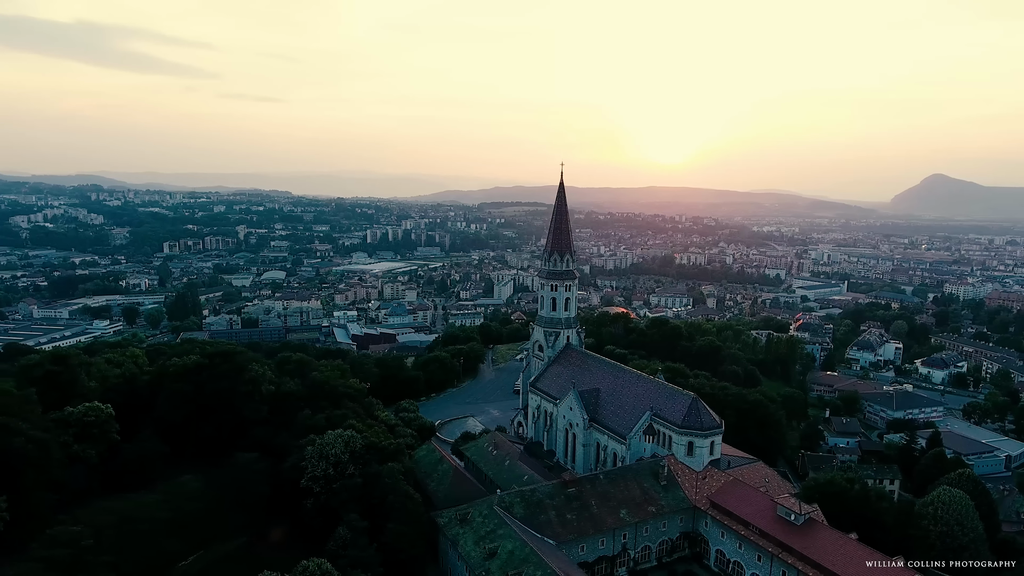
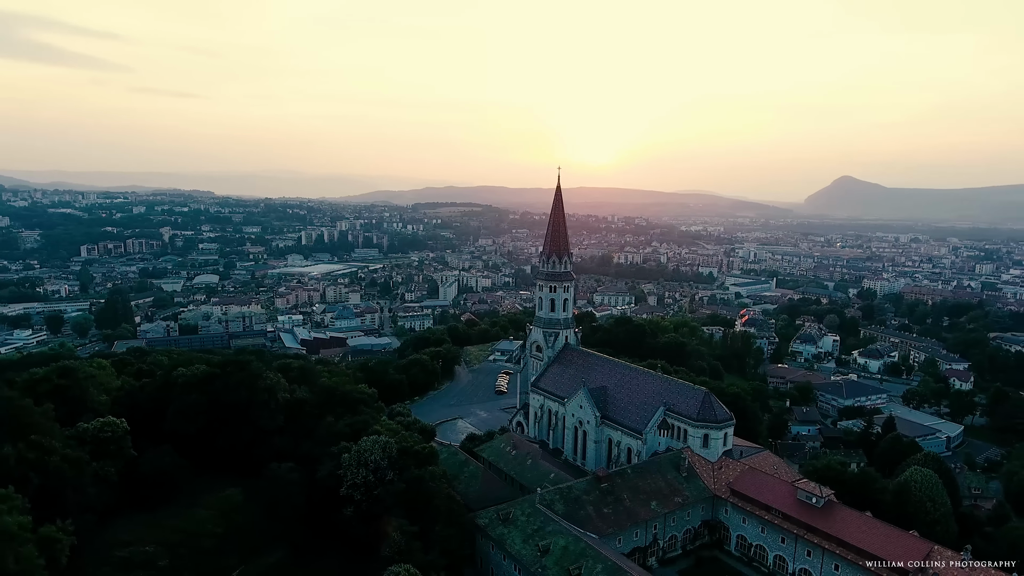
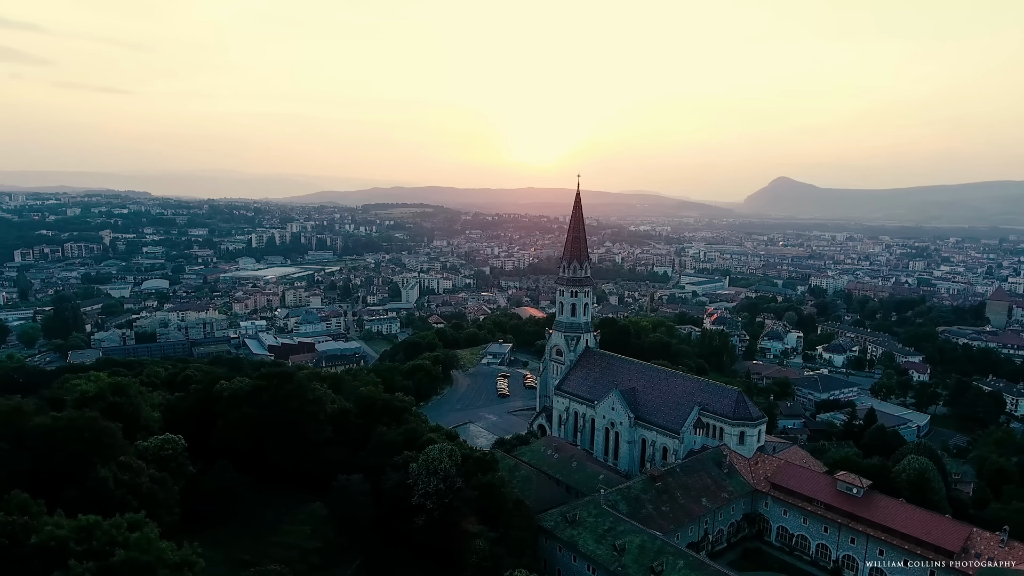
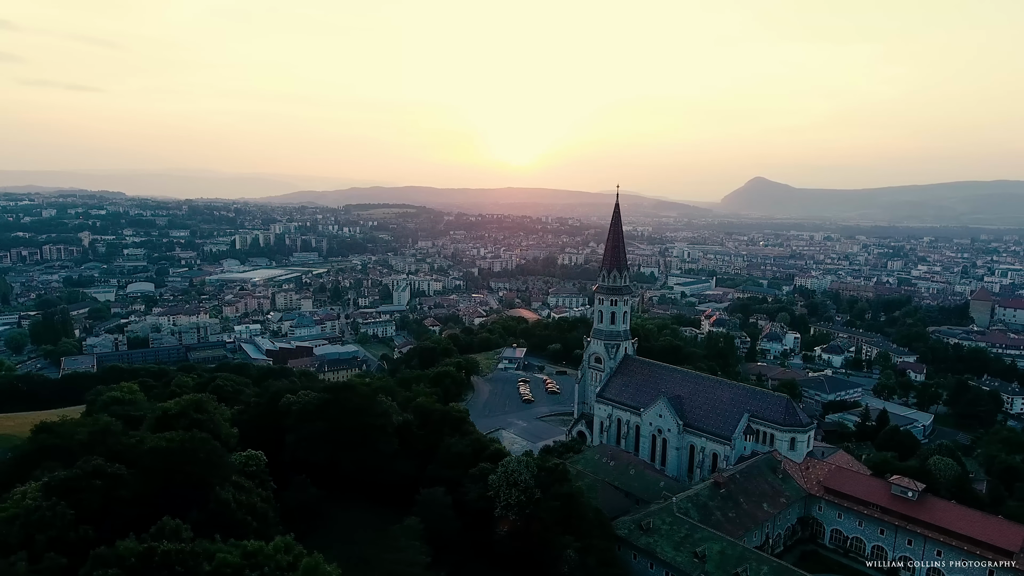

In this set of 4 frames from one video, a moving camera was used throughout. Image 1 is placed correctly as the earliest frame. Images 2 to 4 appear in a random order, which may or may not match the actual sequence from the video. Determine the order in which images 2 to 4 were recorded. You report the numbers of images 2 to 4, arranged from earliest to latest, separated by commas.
2, 3, 4
